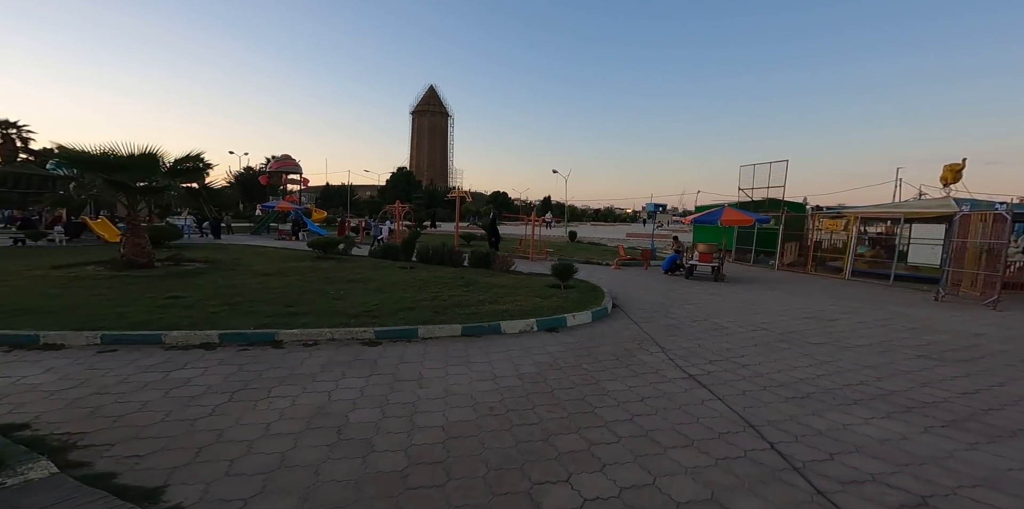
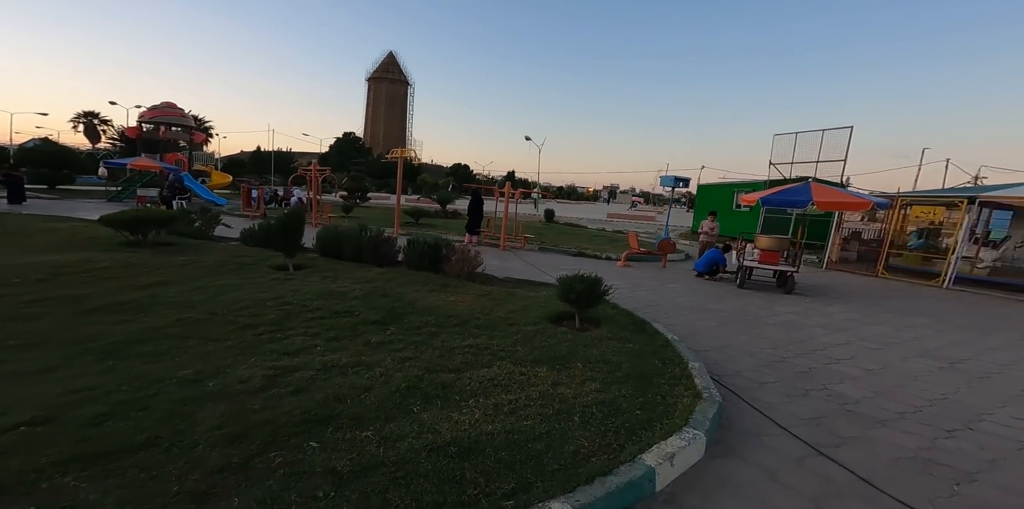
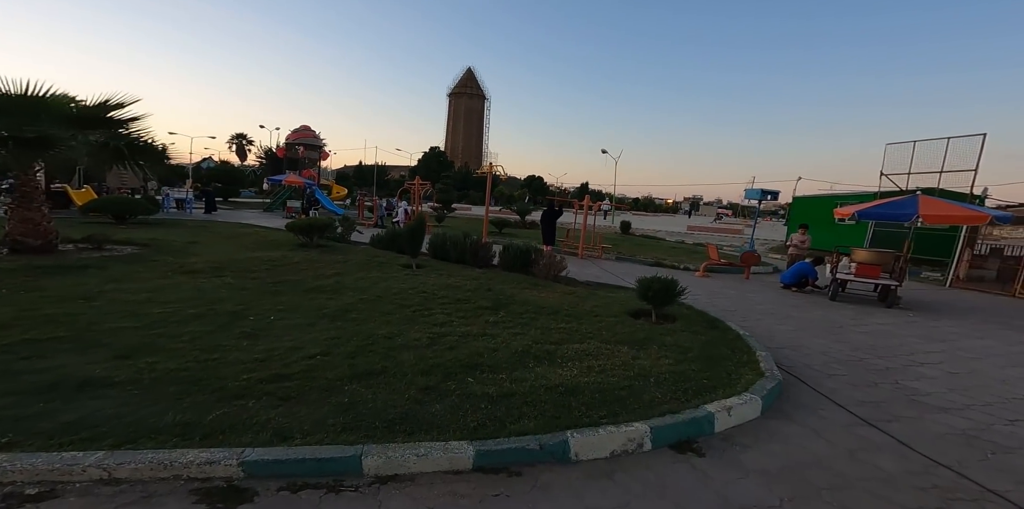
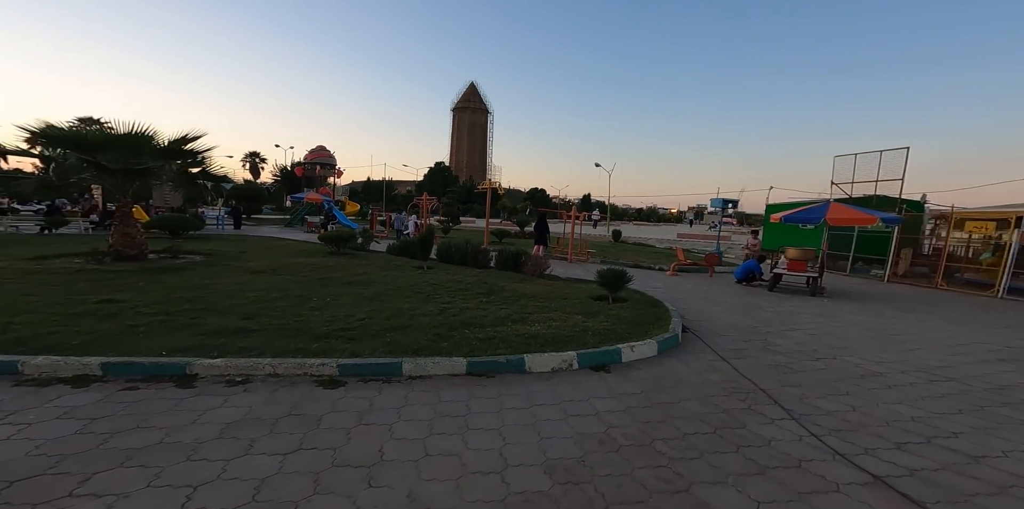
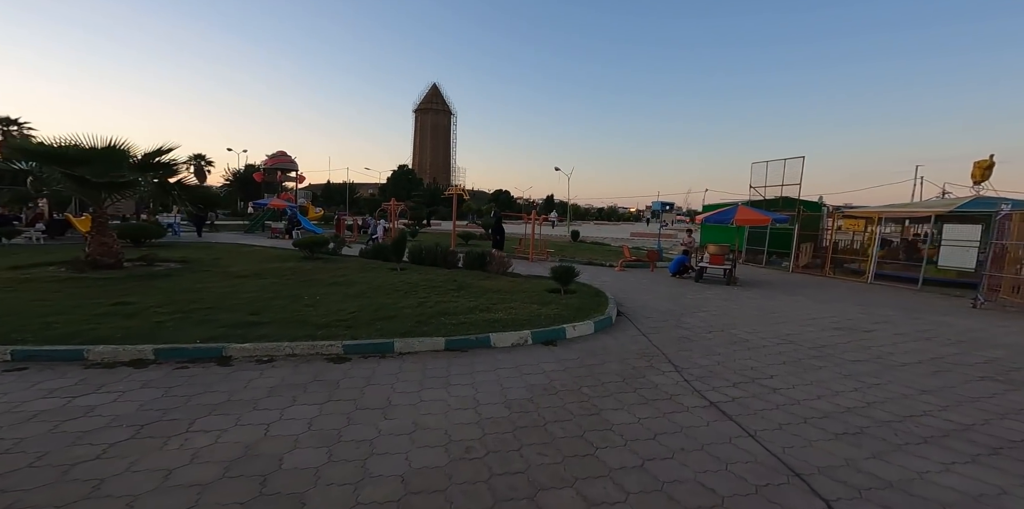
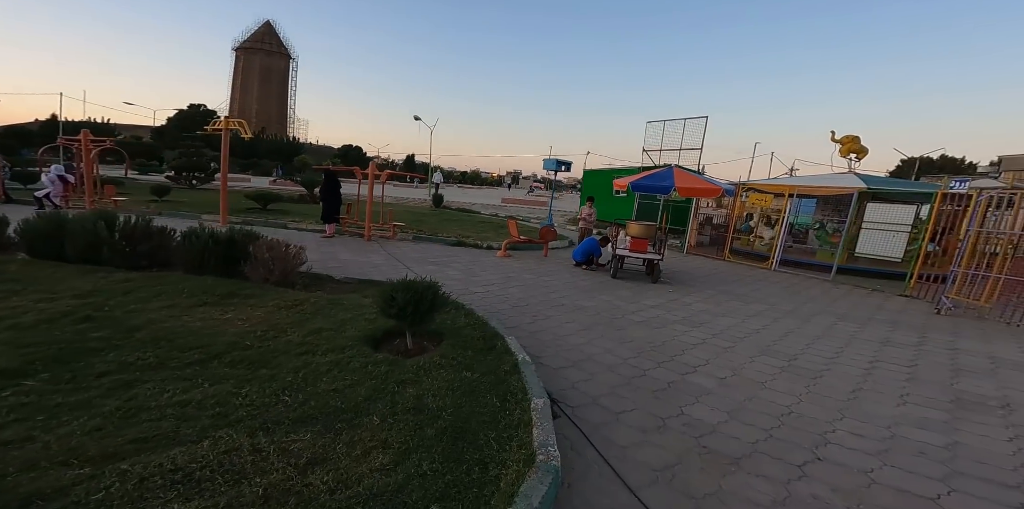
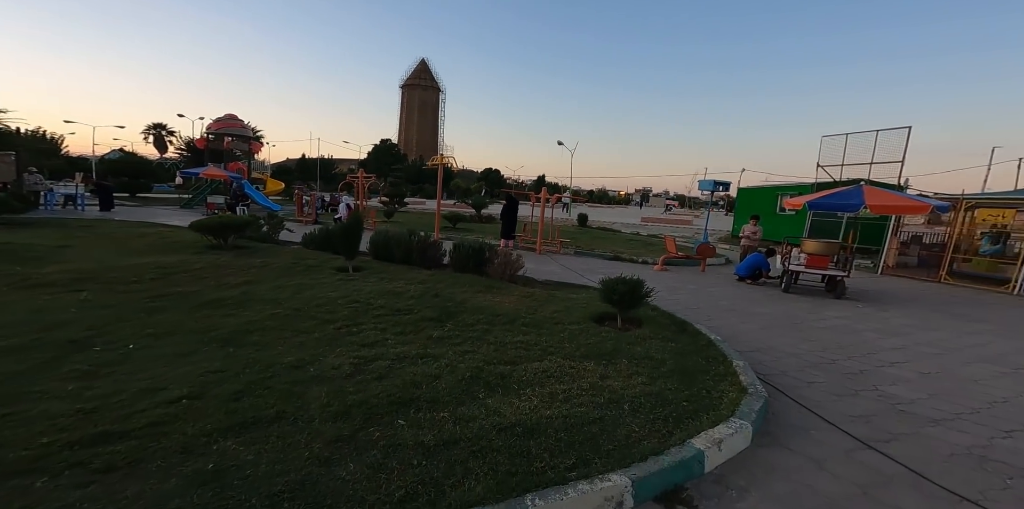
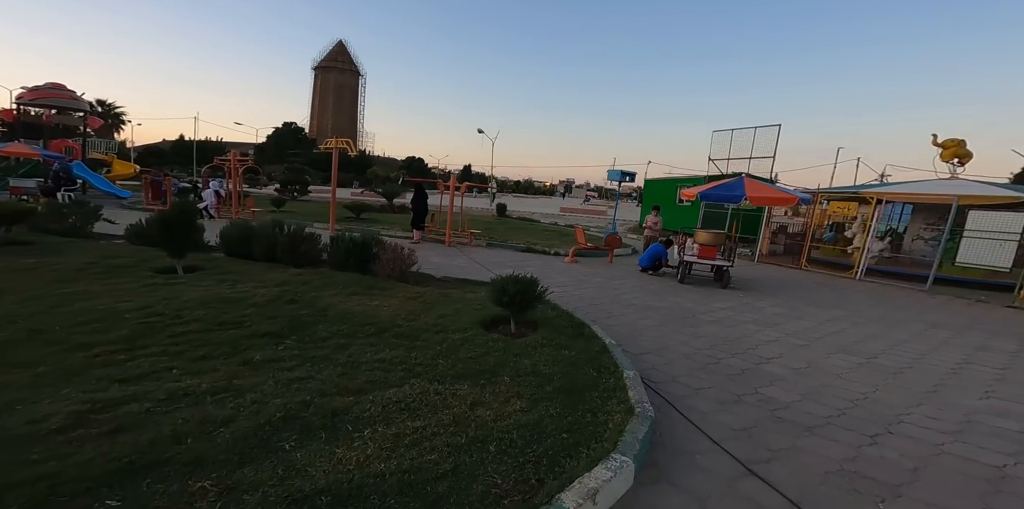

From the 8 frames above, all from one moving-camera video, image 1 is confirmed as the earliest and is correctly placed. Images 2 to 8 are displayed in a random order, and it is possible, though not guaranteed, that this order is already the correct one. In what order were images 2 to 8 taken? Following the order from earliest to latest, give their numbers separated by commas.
5, 4, 3, 7, 2, 8, 6
